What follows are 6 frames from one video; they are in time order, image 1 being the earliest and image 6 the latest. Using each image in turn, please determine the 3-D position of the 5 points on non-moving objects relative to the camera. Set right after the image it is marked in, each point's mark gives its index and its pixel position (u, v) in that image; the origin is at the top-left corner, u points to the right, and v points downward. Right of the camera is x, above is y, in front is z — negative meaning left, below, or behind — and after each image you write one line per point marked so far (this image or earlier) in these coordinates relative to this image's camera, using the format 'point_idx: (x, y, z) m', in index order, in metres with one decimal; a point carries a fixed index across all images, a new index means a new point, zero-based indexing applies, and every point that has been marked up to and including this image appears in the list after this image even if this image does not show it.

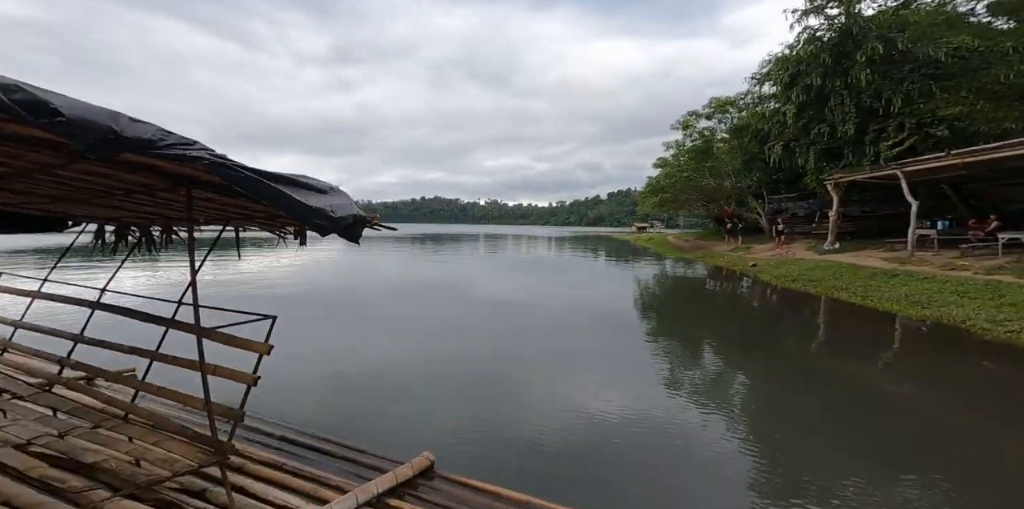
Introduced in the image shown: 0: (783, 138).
0: (+9.8, +4.3, +19.0) m
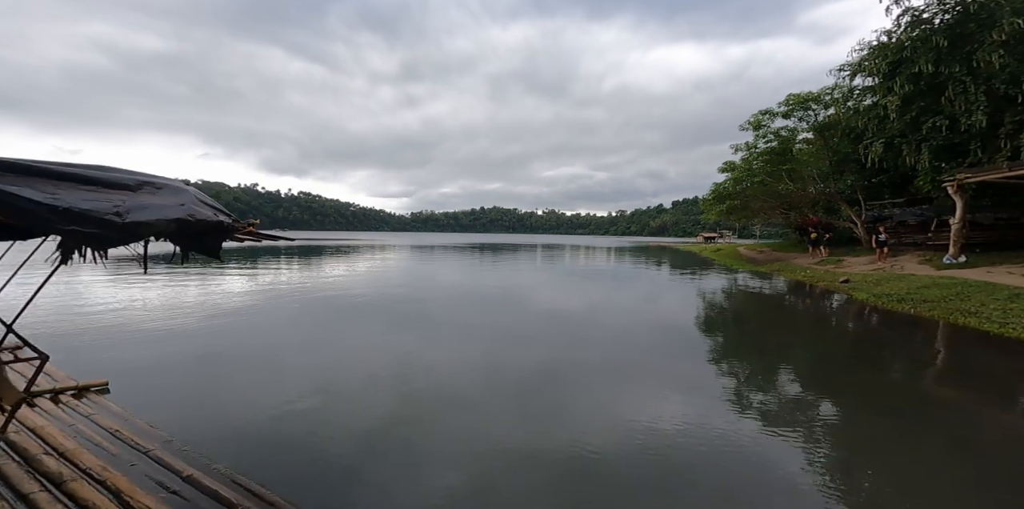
0: (+11.9, +3.9, +16.9) m
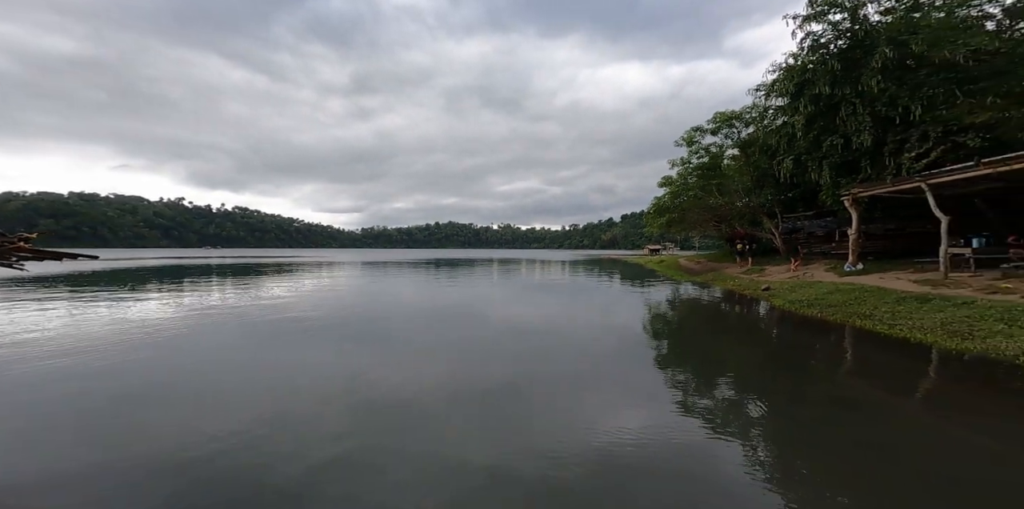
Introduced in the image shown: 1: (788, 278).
0: (+9.9, +3.6, +18.1) m
1: (+9.9, -0.9, +18.6) m
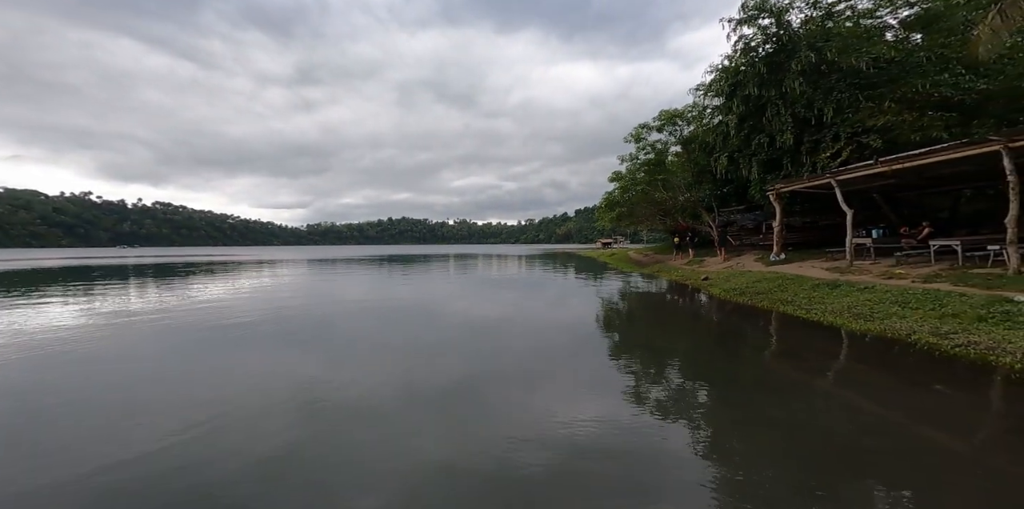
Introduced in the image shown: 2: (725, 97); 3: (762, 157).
0: (+8.1, +3.9, +19.2) m
1: (+8.1, -0.5, +19.7) m
2: (+7.8, +5.6, +18.5) m
3: (+8.6, +3.3, +17.5) m
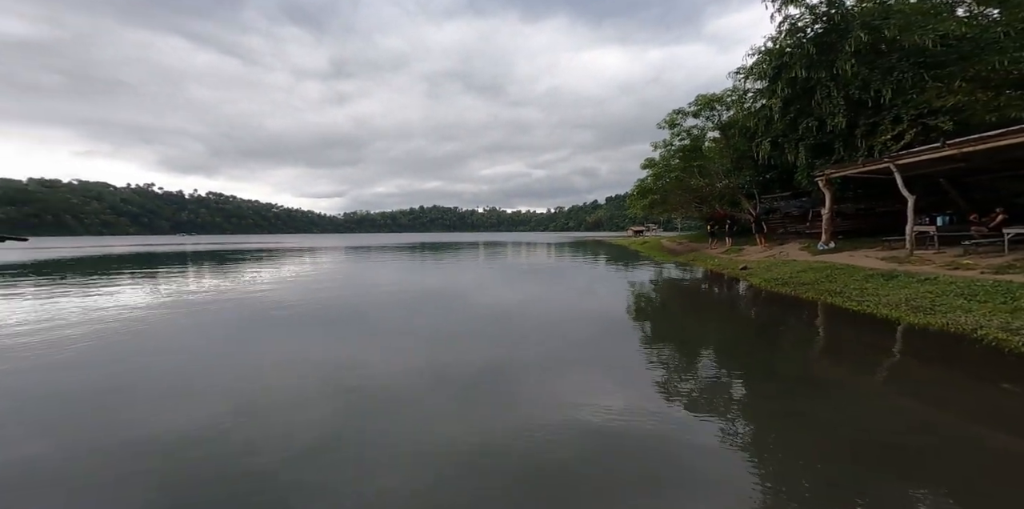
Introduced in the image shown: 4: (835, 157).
0: (+9.2, +4.3, +18.4) m
1: (+9.3, -0.1, +18.9) m
2: (+8.9, +6.0, +17.7) m
3: (+9.6, +3.6, +16.7) m
4: (+10.2, +3.1, +16.4) m
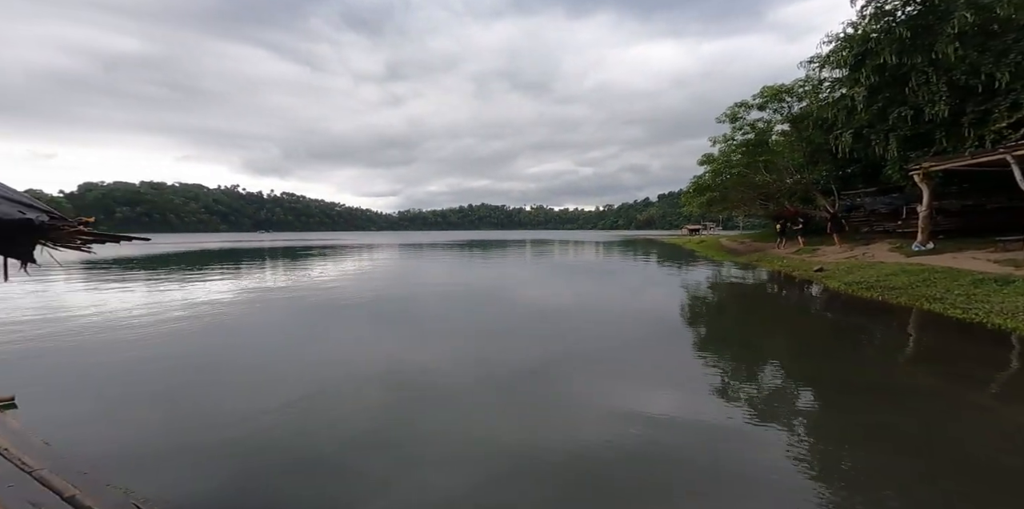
0: (+11.2, +4.3, +17.1) m
1: (+11.3, -0.1, +17.7) m
2: (+10.8, +6.0, +16.5) m
3: (+11.4, +3.6, +15.4) m
4: (+12.0, +3.1, +15.0) m
